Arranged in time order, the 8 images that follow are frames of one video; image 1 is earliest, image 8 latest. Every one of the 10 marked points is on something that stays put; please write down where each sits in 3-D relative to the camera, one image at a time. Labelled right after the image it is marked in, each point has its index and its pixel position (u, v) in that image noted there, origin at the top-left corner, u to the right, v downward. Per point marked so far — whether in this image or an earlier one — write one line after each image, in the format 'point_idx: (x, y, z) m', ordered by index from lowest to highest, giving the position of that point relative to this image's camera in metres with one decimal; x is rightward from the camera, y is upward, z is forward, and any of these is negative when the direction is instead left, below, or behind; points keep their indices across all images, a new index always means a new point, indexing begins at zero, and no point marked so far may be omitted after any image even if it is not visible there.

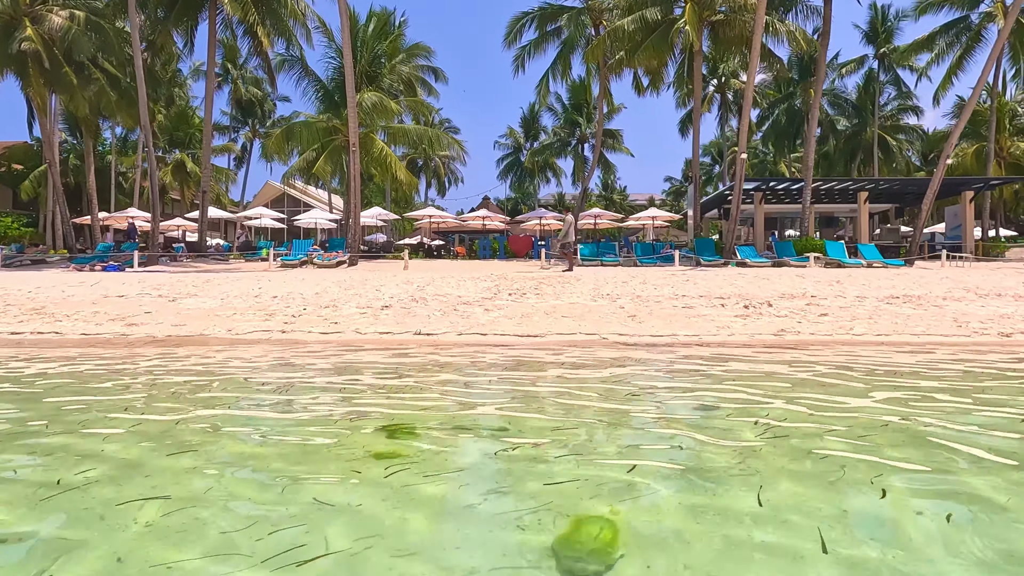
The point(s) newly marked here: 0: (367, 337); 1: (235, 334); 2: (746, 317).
0: (-1.7, -0.6, +7.7) m
1: (-3.3, -0.6, +7.9) m
2: (+3.1, -0.4, +8.7) m
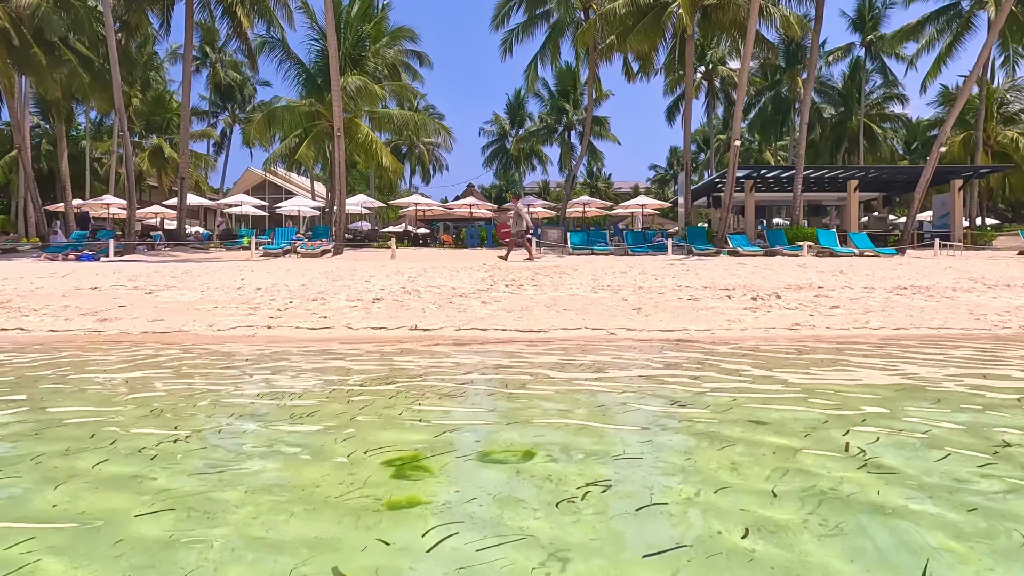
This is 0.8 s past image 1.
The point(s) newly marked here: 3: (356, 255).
0: (-1.7, -0.5, +7.3) m
1: (-3.3, -0.5, +7.4) m
2: (+3.1, -0.3, +8.4) m
3: (-4.6, +0.9, +19.7) m
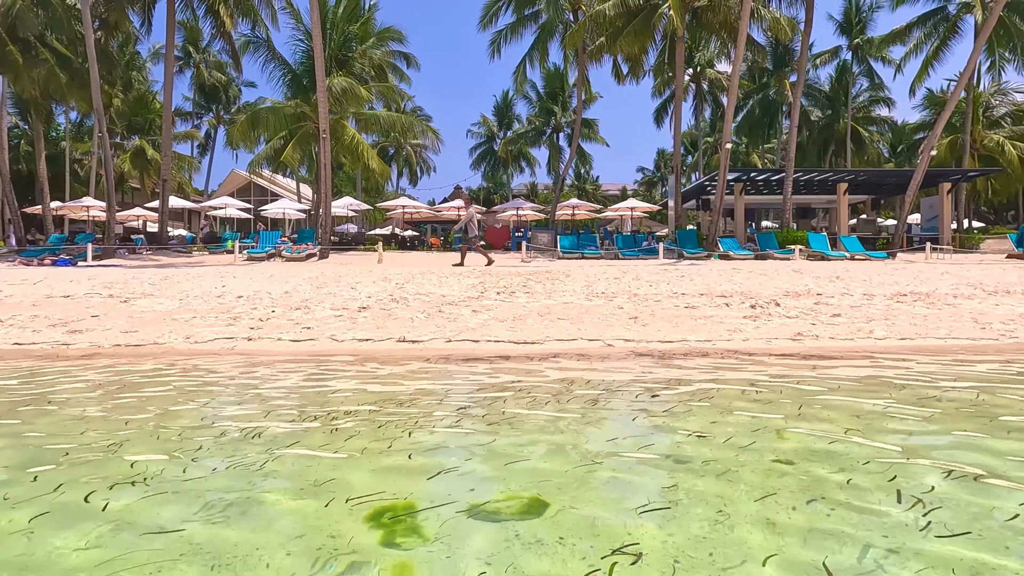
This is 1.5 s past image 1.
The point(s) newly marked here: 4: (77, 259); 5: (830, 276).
0: (-1.7, -0.6, +6.9) m
1: (-3.4, -0.6, +7.0) m
2: (+3.0, -0.4, +8.1) m
3: (-4.9, +0.8, +19.3) m
4: (-13.0, +0.9, +20.0) m
5: (+5.6, +0.2, +11.8) m
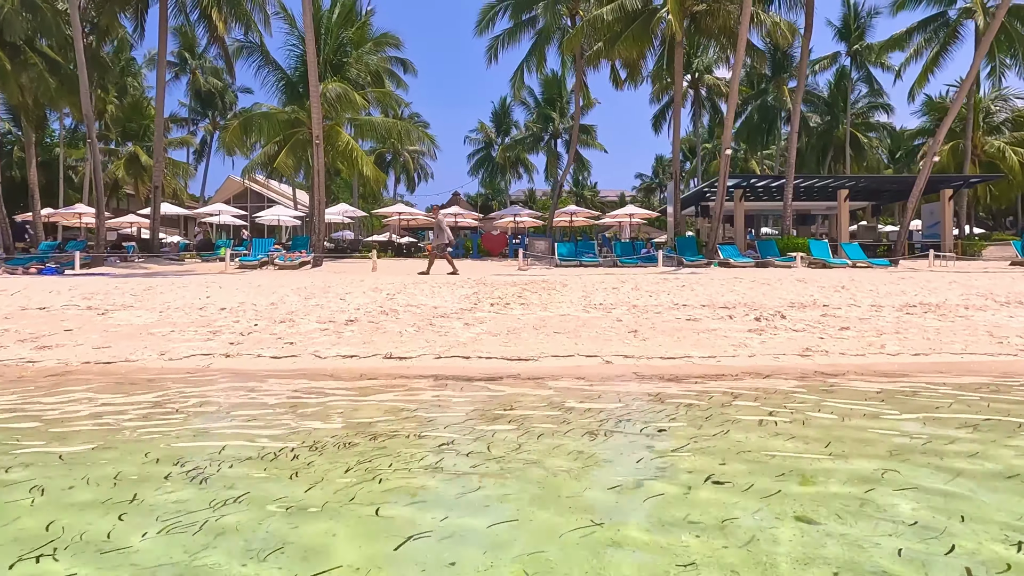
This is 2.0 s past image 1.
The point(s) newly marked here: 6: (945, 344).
0: (-1.8, -0.7, +6.5) m
1: (-3.4, -0.7, +6.7) m
2: (+2.9, -0.5, +7.7) m
3: (-5.0, +0.6, +18.9) m
4: (-13.1, +0.6, +19.6) m
5: (+5.5, 0.0, +11.4) m
6: (+4.7, -0.6, +7.3) m
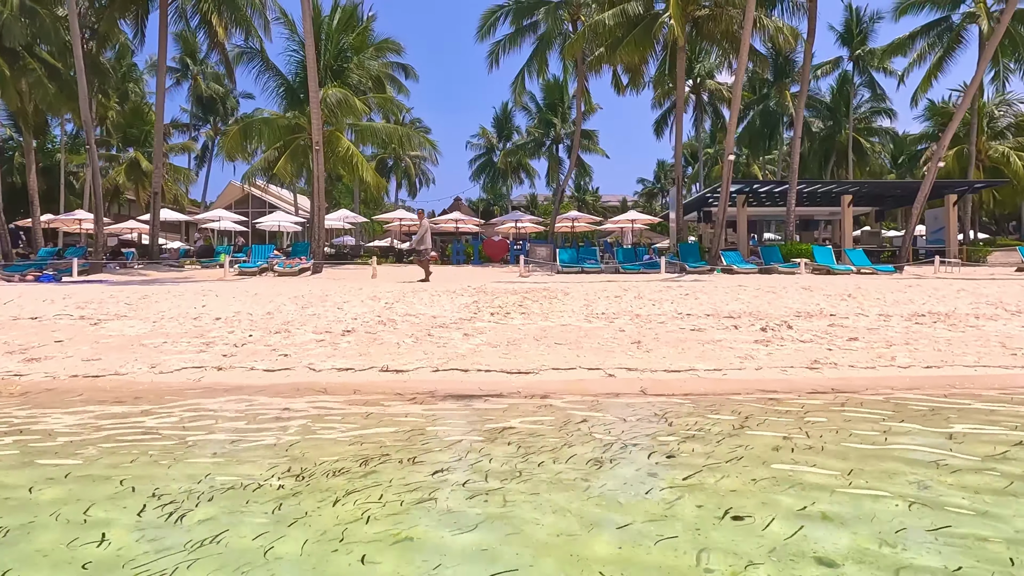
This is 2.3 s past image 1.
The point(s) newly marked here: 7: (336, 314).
0: (-1.8, -0.9, +6.3) m
1: (-3.4, -0.8, +6.5) m
2: (+2.9, -0.6, +7.5) m
3: (-4.9, +0.4, +18.7) m
4: (-13.1, +0.4, +19.5) m
5: (+5.5, -0.1, +11.2) m
6: (+4.7, -0.7, +7.1) m
7: (-2.4, -0.4, +9.2) m
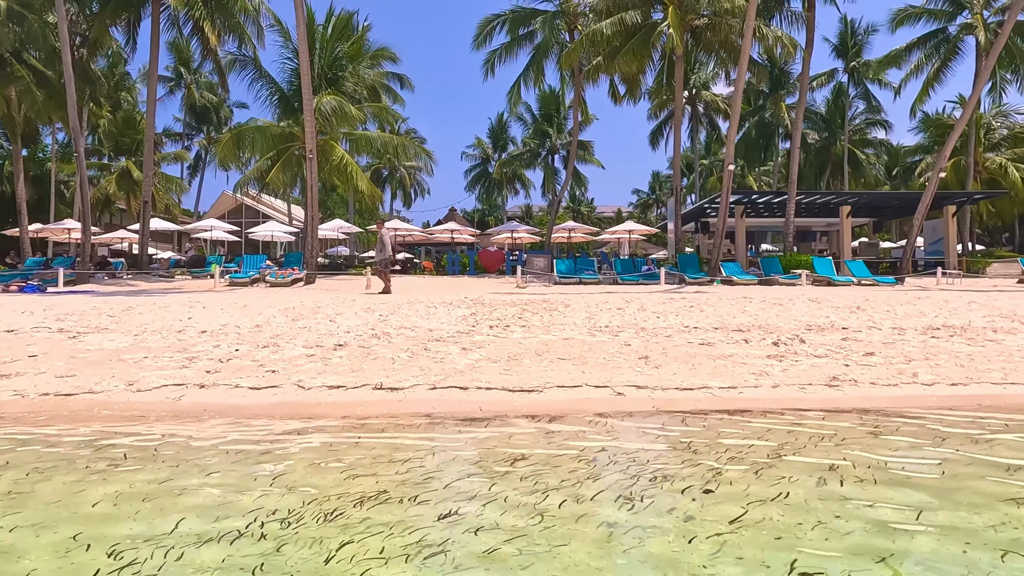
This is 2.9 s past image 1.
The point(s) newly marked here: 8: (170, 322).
0: (-1.8, -1.0, +5.9) m
1: (-3.4, -0.9, +6.1) m
2: (+2.9, -0.8, +7.2) m
3: (-5.0, +0.1, +18.3) m
4: (-13.2, +0.1, +19.0) m
5: (+5.5, -0.3, +10.9) m
6: (+4.8, -0.8, +6.8) m
7: (-2.4, -0.5, +8.8) m
8: (-4.8, -0.5, +9.3) m
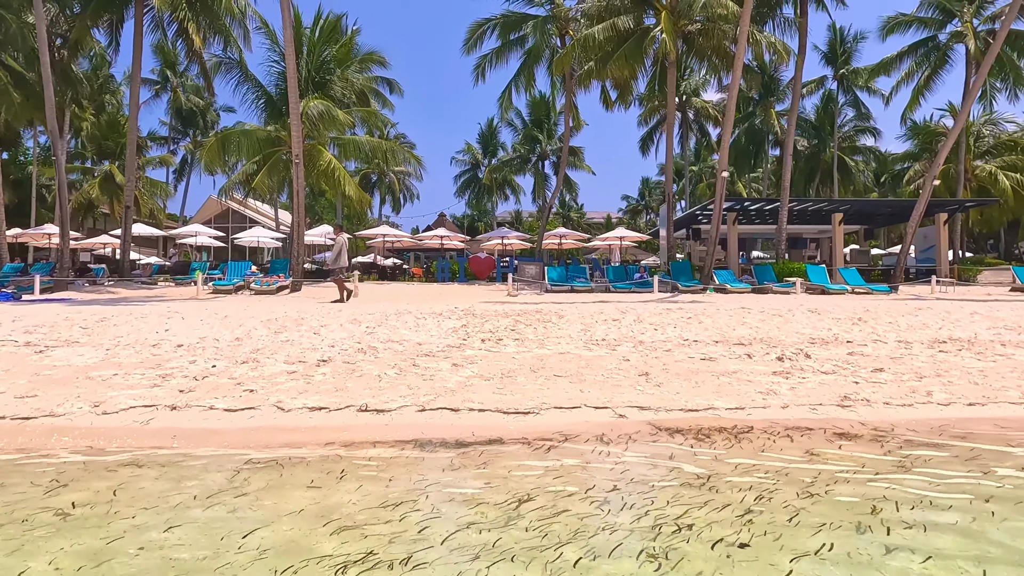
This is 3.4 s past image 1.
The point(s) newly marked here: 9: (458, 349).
0: (-1.8, -1.1, +5.5) m
1: (-3.5, -1.1, +5.6) m
2: (+2.9, -0.9, +6.9) m
3: (-5.3, -0.2, +17.9) m
4: (-13.4, -0.1, +18.4) m
5: (+5.4, -0.5, +10.6) m
6: (+4.7, -1.0, +6.5) m
7: (-2.5, -0.7, +8.4) m
8: (-4.9, -0.6, +8.9) m
9: (-0.6, -0.7, +8.0) m
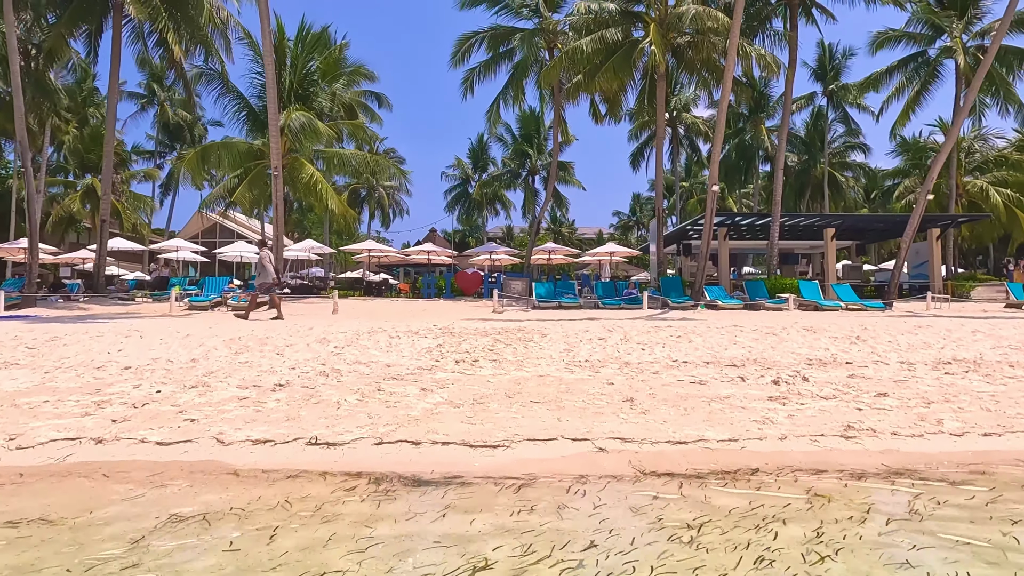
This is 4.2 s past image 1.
0: (-2.1, -1.2, +4.9) m
1: (-3.7, -1.2, +5.0) m
2: (+2.6, -1.1, +6.3) m
3: (-5.7, -0.6, +17.2) m
4: (-13.8, -0.5, +17.7) m
5: (+5.1, -0.7, +10.1) m
6: (+4.4, -1.1, +5.9) m
7: (-2.8, -0.9, +7.8) m
8: (-5.1, -0.8, +8.2) m
9: (-0.9, -0.9, +7.4) m
